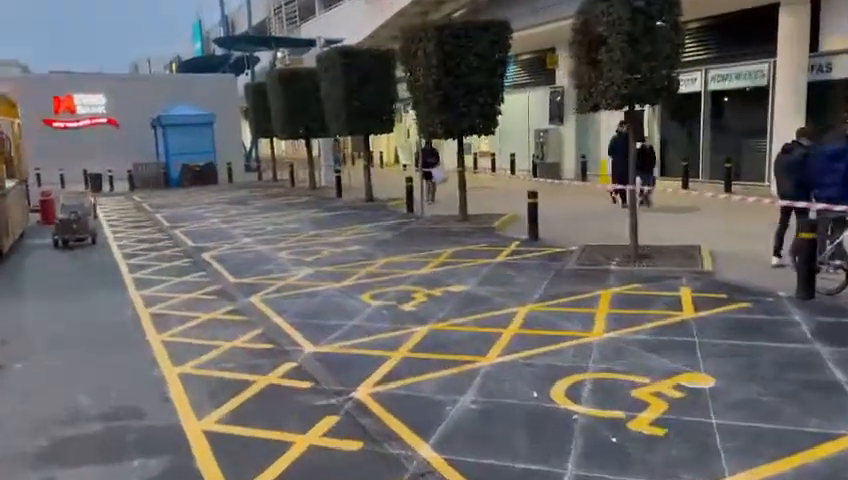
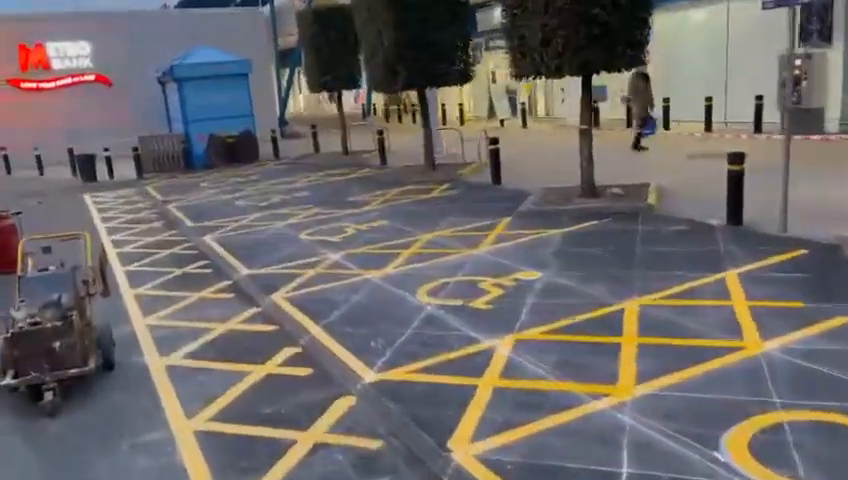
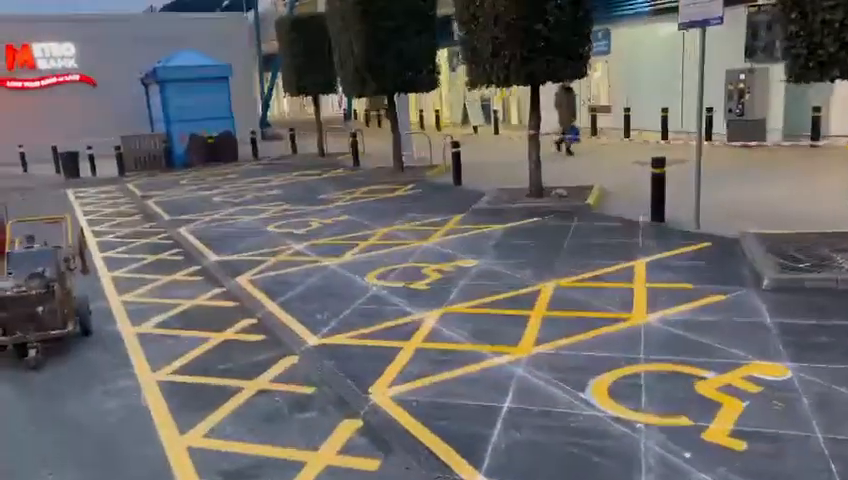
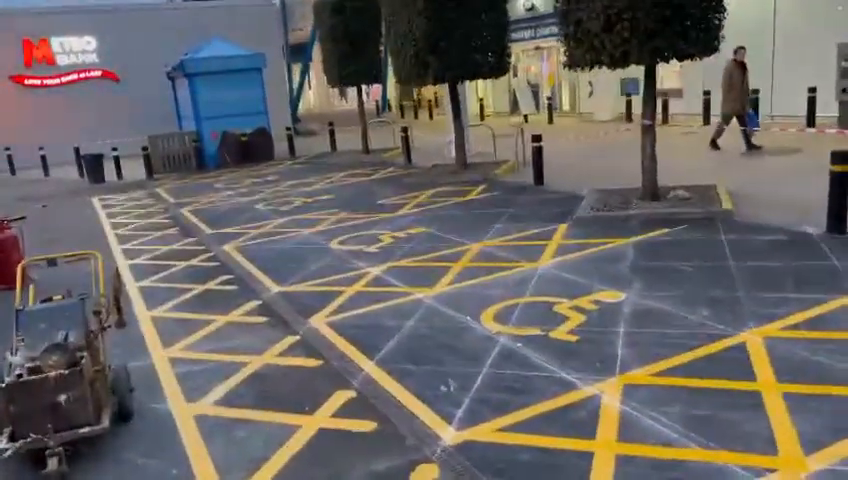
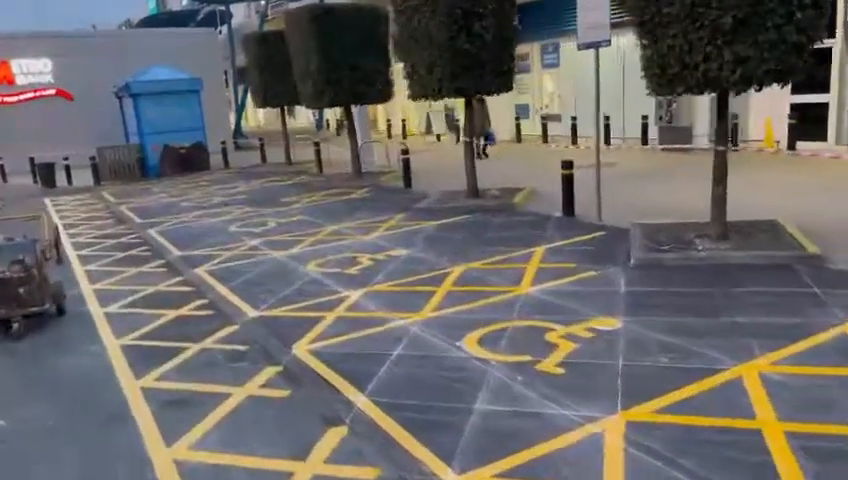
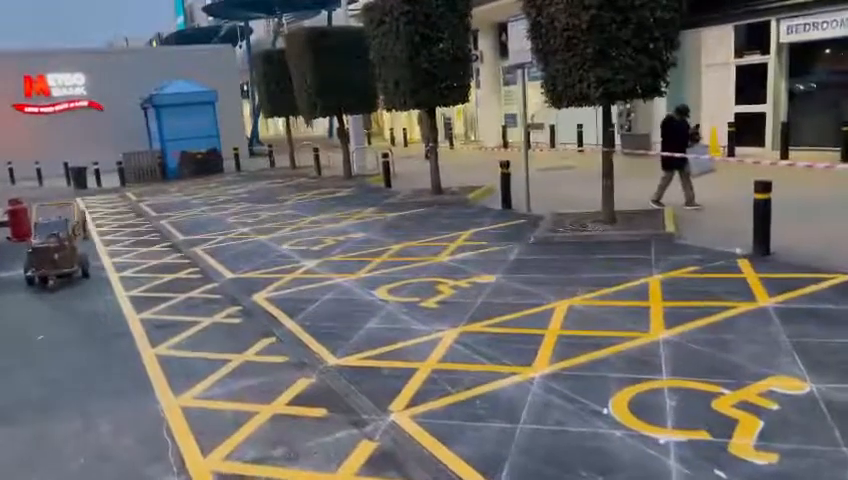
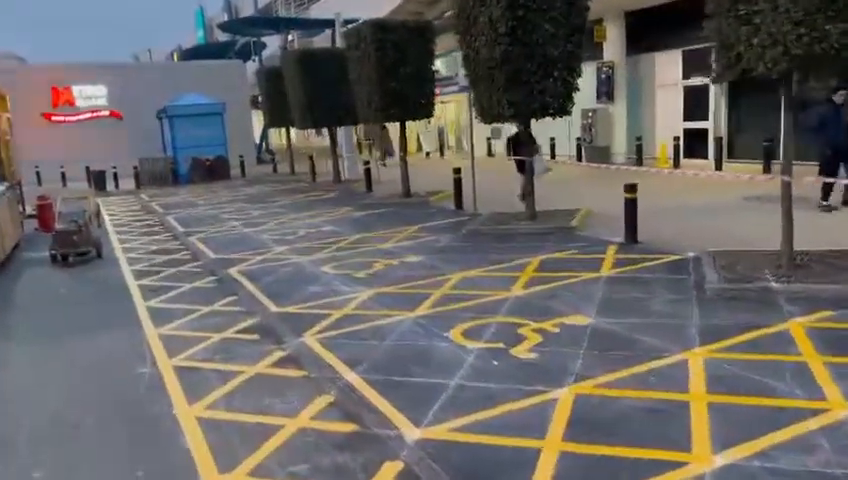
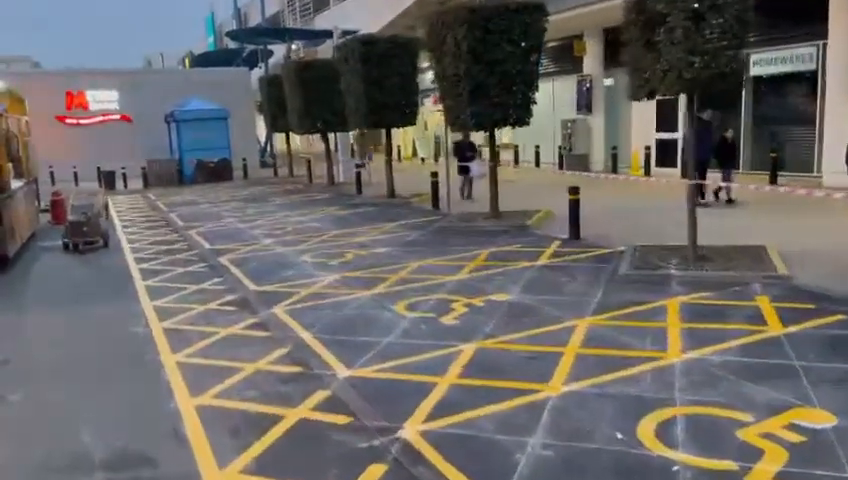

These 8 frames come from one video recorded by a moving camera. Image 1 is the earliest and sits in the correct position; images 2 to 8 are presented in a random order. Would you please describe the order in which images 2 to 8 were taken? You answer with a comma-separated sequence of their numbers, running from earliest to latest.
8, 7, 6, 5, 3, 2, 4
